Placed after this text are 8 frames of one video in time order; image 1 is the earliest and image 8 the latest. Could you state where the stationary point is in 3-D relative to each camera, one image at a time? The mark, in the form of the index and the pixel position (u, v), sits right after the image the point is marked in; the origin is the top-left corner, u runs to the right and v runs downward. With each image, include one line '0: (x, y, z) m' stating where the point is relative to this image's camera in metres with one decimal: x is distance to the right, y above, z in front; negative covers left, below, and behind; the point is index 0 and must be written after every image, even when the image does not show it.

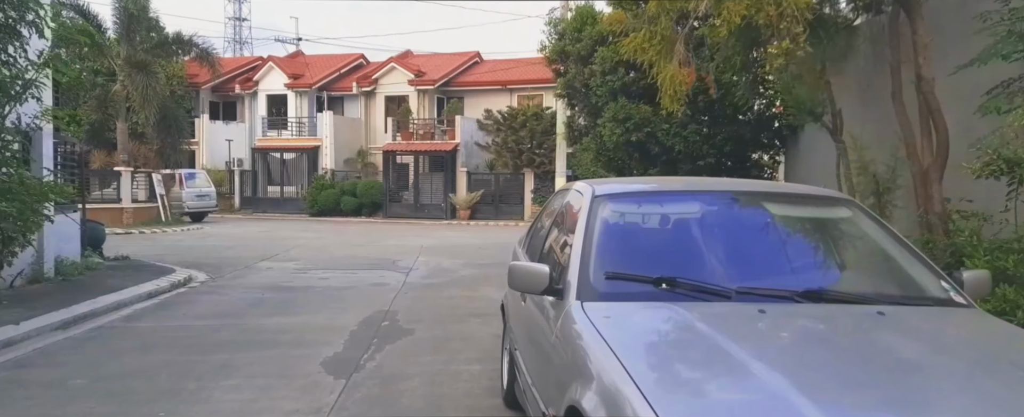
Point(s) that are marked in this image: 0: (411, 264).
0: (-2.6, -1.4, +15.6) m
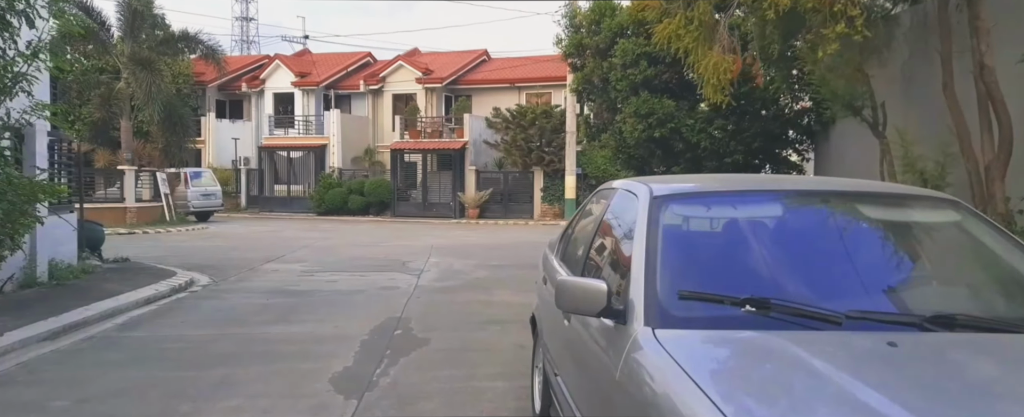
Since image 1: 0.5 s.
0: (-2.2, -1.4, +15.0) m
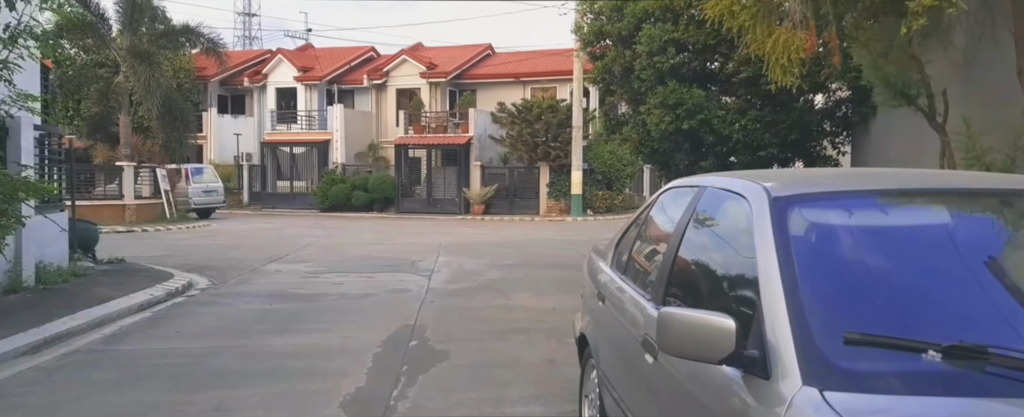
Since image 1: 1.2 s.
0: (-1.9, -1.3, +14.3) m
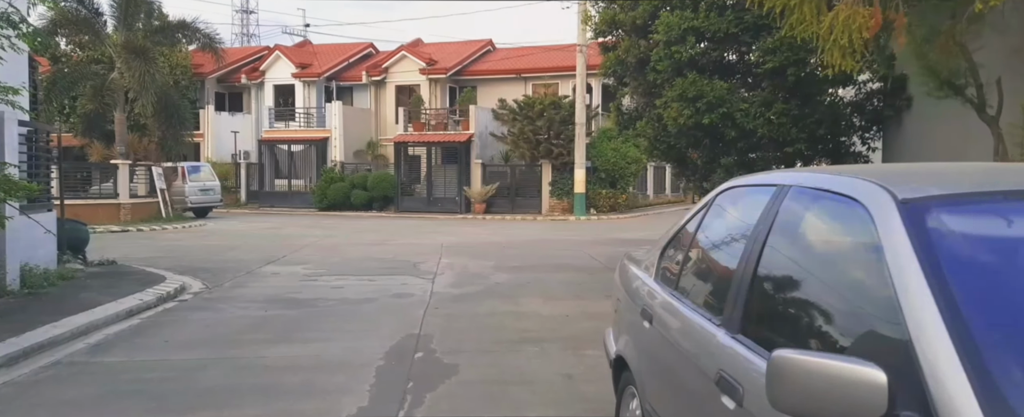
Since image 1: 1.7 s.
0: (-1.8, -1.3, +13.7) m
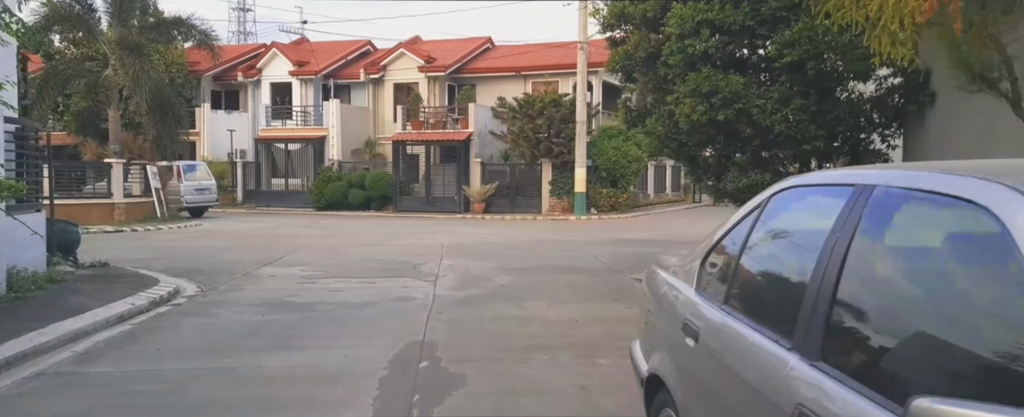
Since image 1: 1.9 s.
0: (-1.7, -1.3, +13.4) m
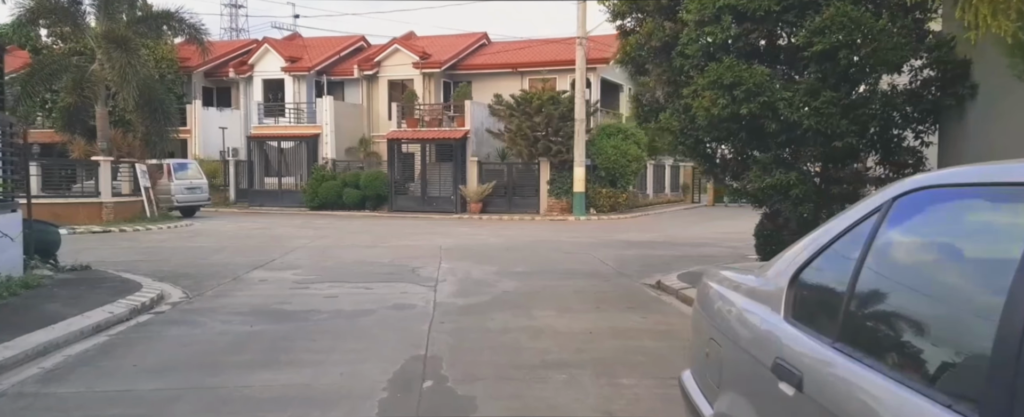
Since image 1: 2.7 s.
0: (-1.6, -1.4, +12.8) m
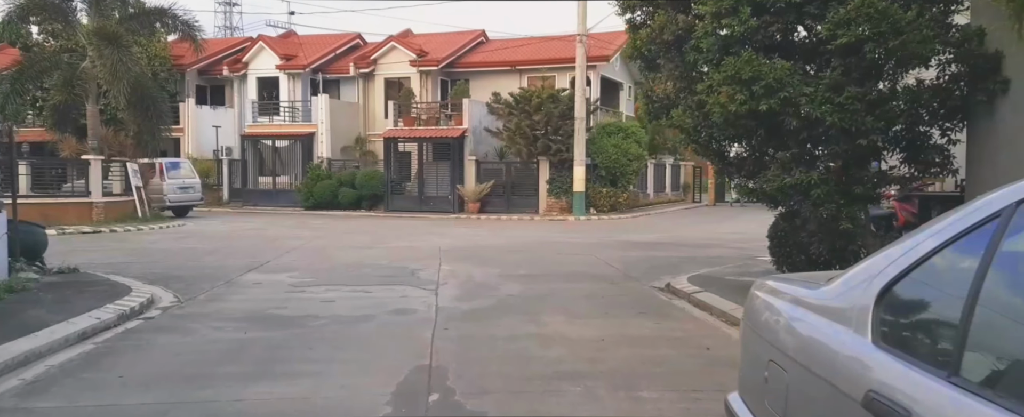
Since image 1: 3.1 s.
0: (-1.6, -1.4, +12.4) m
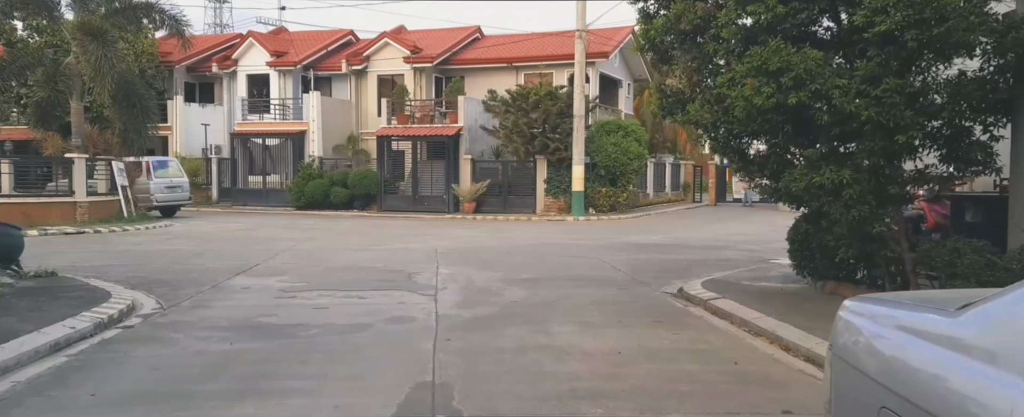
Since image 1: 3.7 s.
0: (-1.5, -1.4, +11.8) m
